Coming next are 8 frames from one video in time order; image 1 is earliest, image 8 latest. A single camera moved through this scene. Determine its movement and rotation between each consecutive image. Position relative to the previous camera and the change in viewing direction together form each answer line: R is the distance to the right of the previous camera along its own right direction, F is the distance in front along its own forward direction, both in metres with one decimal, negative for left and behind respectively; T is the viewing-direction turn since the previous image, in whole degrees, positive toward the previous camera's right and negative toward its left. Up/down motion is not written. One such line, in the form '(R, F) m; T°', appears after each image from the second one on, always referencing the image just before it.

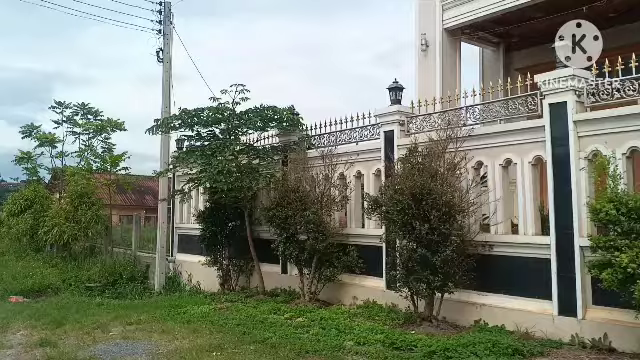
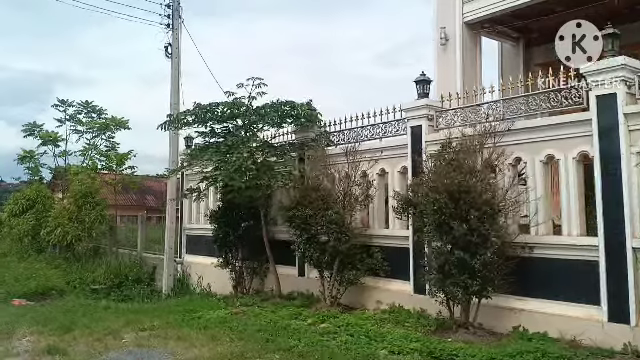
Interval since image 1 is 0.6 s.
(-0.3, +0.5) m; 0°
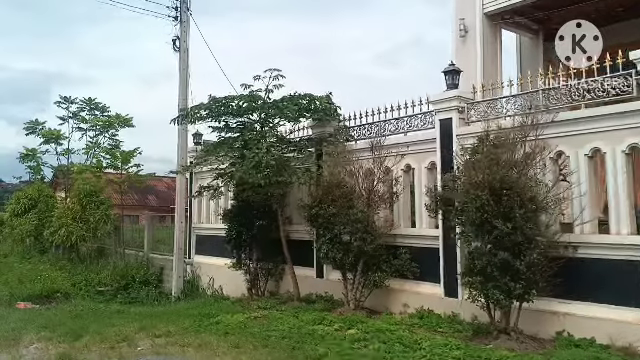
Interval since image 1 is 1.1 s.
(-0.3, +0.5) m; 0°
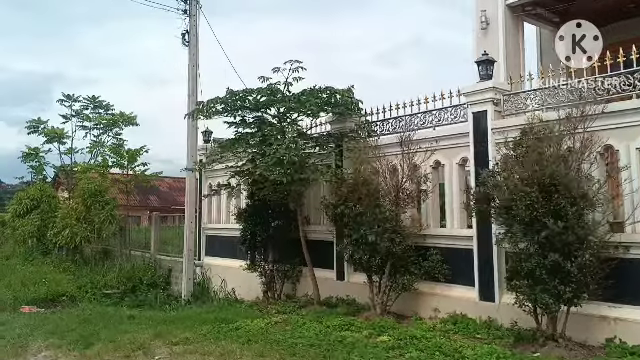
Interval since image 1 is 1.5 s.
(-0.3, +0.5) m; 0°
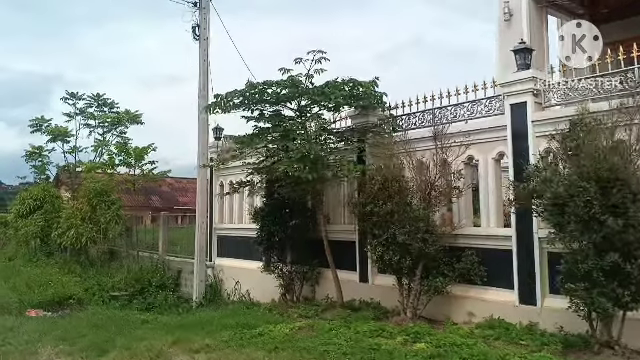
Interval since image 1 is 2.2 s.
(-0.3, +0.5) m; 0°
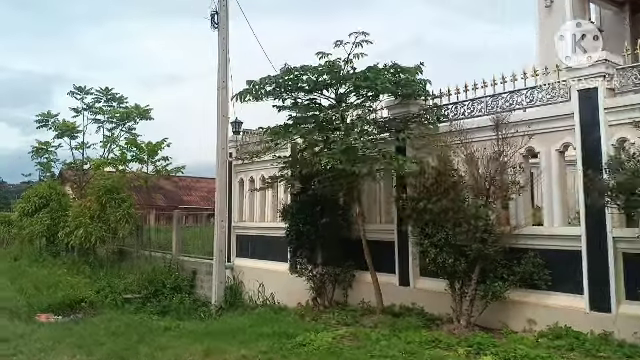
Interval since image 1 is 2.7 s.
(-0.4, +0.7) m; 0°
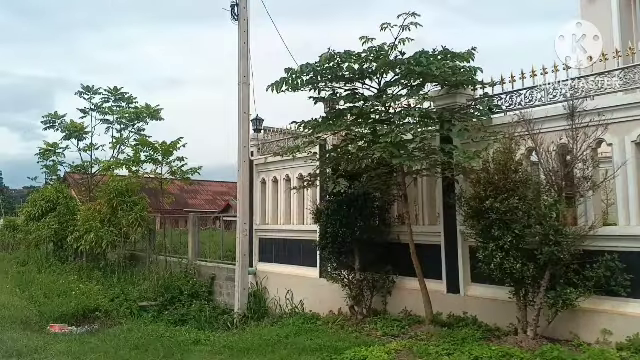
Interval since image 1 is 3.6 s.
(-0.4, +0.7) m; 0°
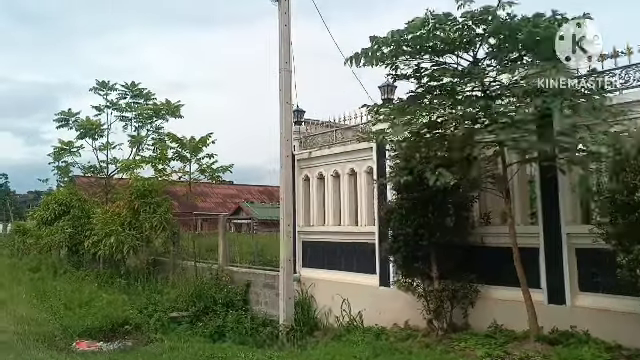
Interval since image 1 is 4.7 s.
(-0.7, +1.2) m; 0°
